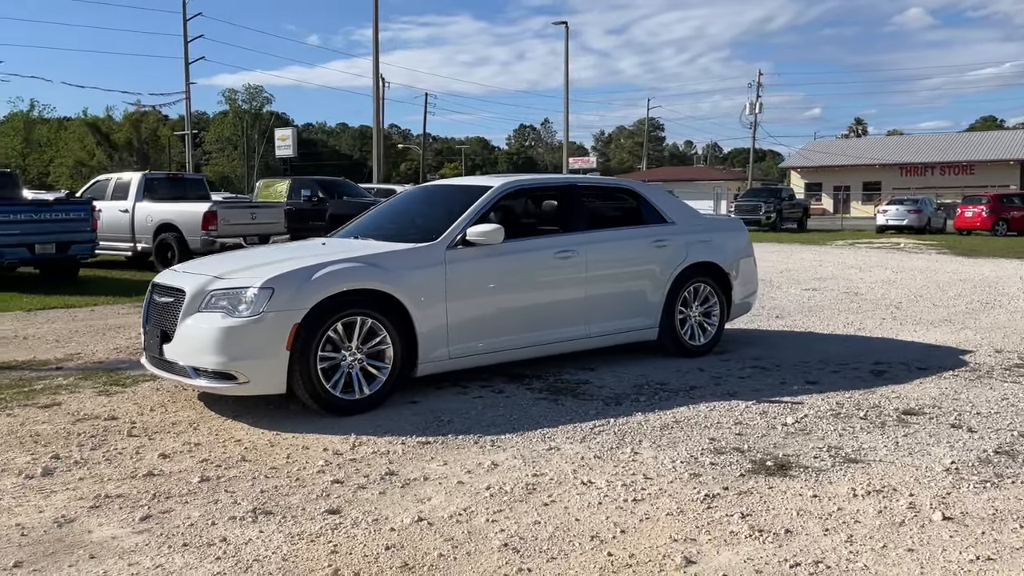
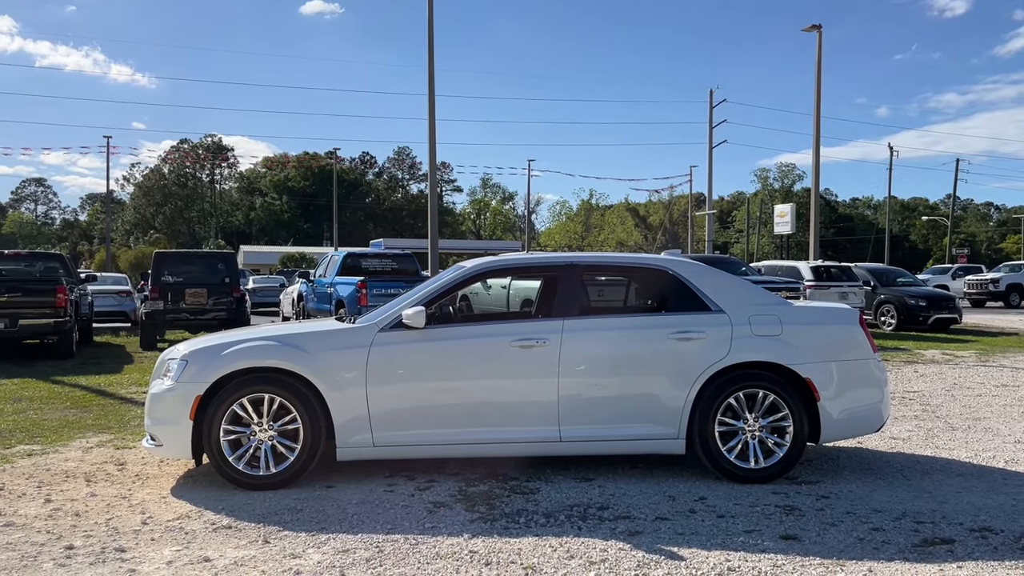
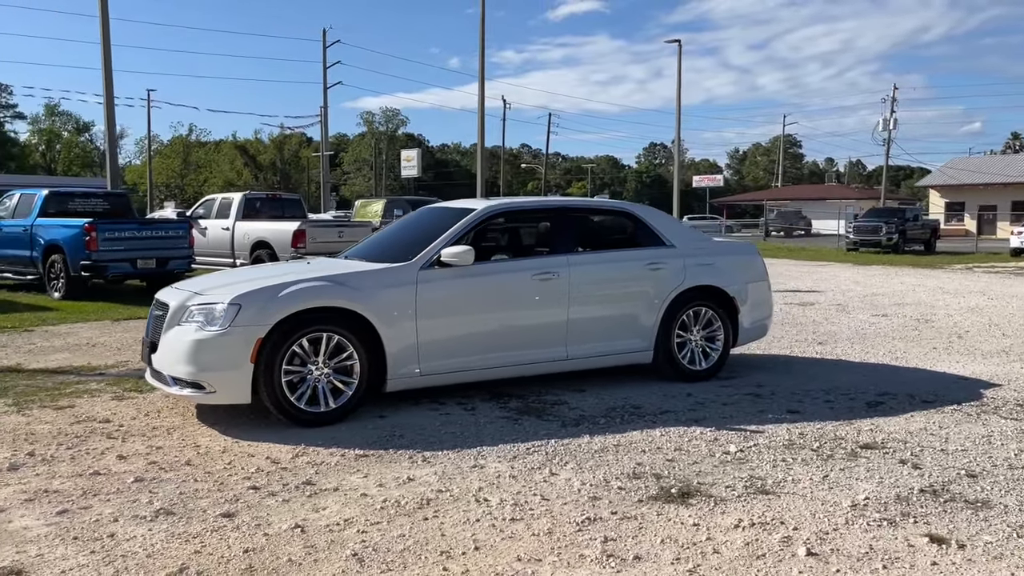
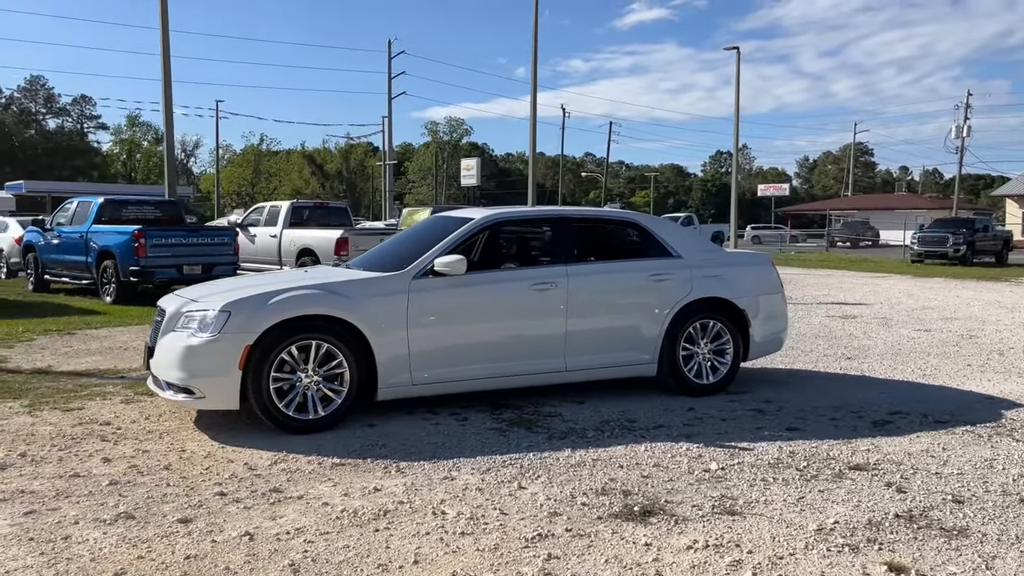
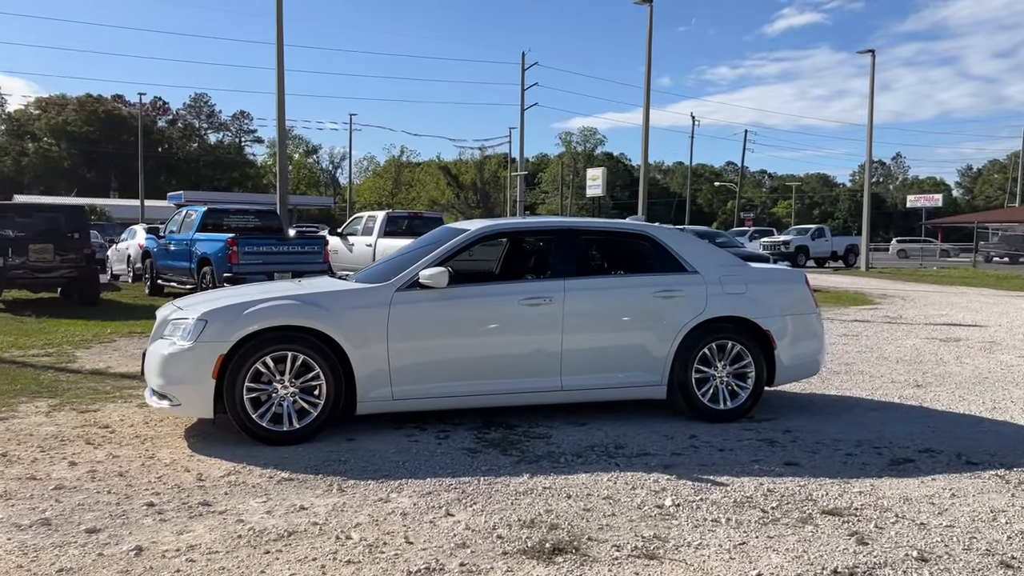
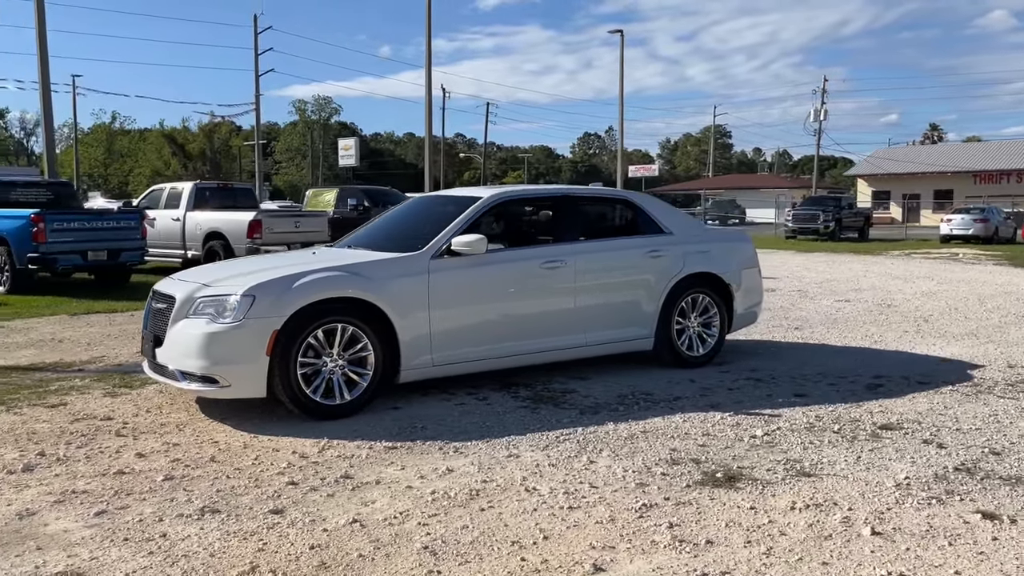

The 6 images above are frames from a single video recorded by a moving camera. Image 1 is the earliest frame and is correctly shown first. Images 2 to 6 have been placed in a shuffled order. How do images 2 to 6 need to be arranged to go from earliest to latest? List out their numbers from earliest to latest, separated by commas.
6, 3, 4, 5, 2
